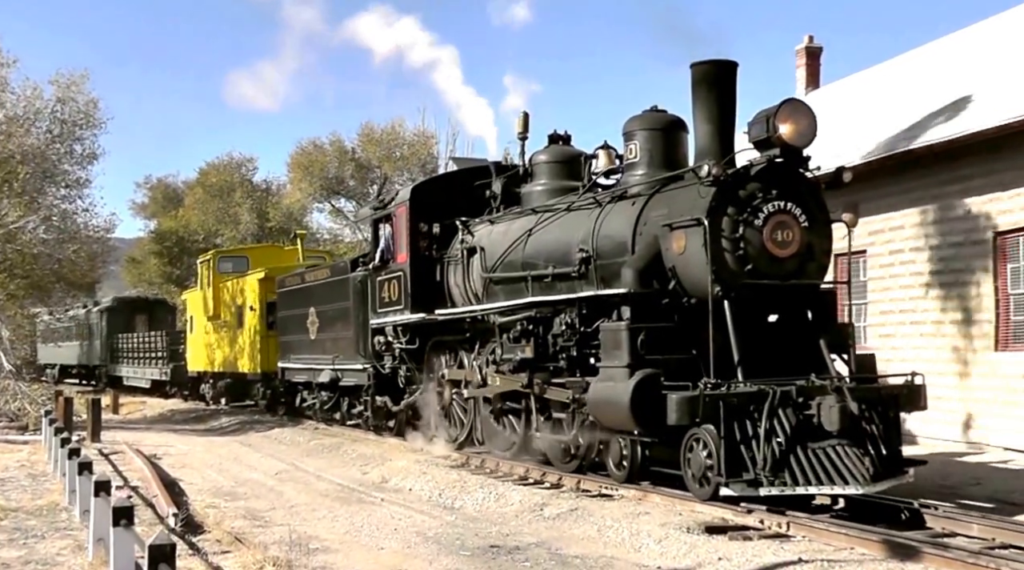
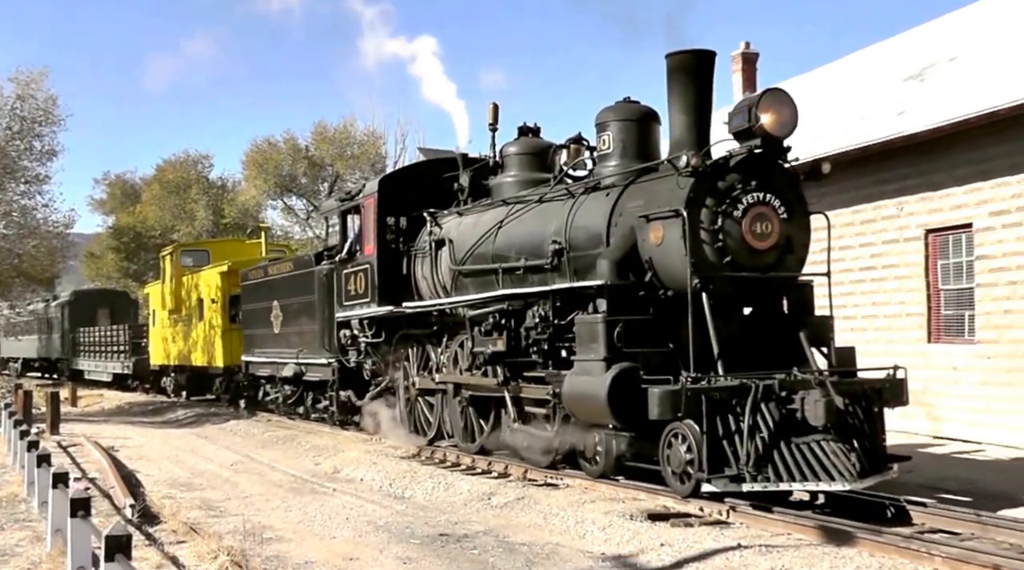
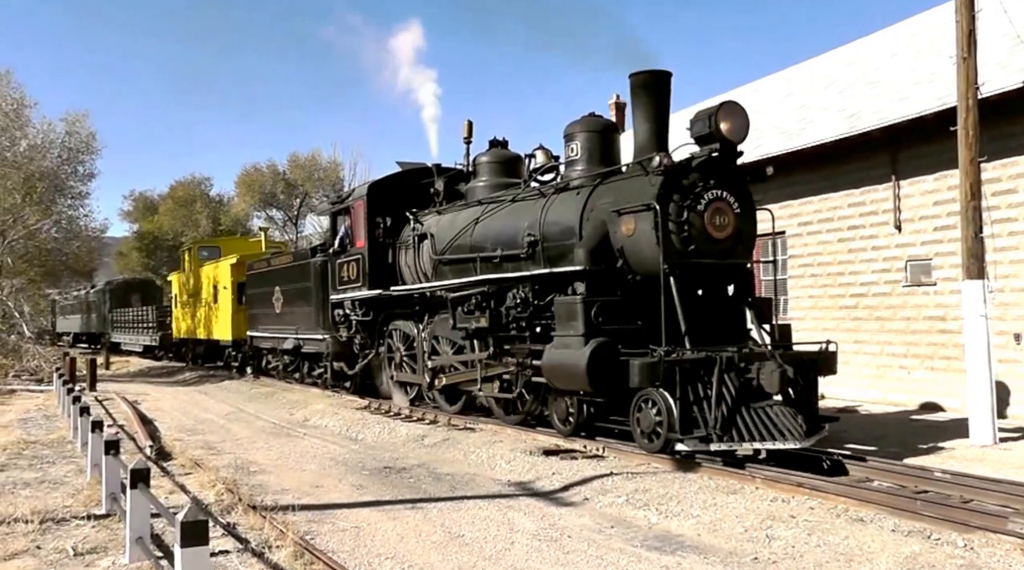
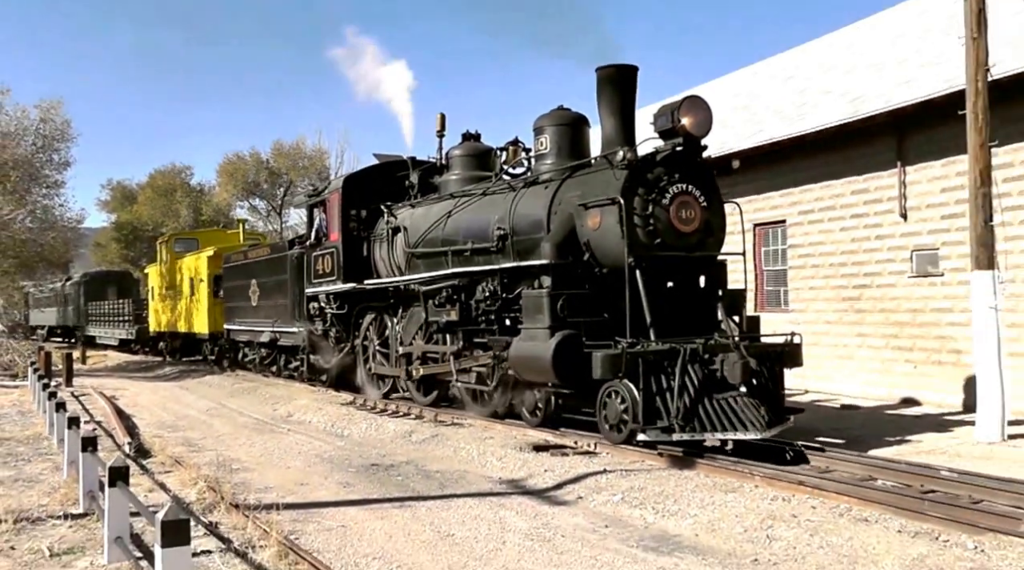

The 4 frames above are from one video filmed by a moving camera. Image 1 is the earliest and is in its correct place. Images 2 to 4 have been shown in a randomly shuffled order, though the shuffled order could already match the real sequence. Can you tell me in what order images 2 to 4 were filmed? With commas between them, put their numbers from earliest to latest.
2, 4, 3
